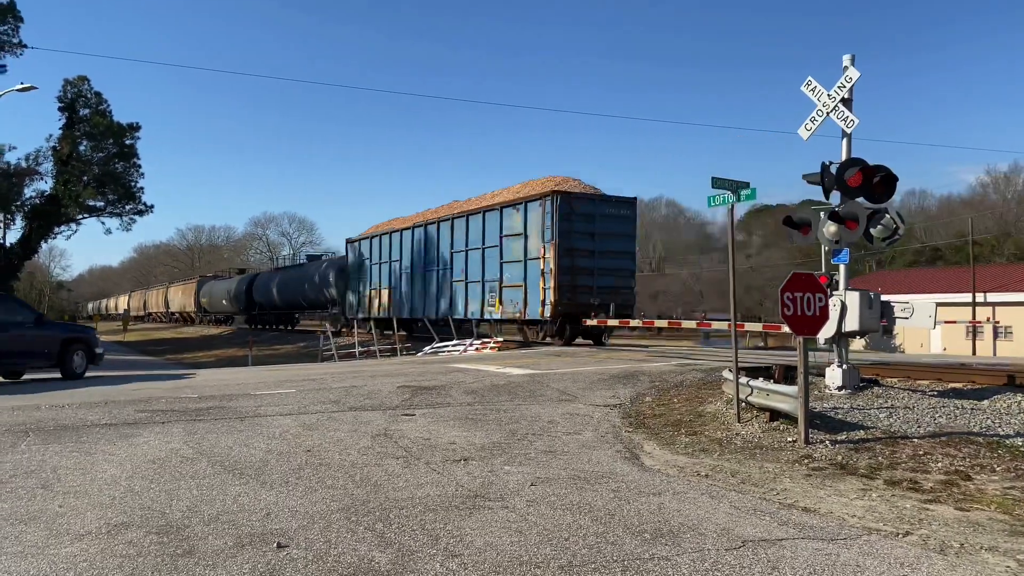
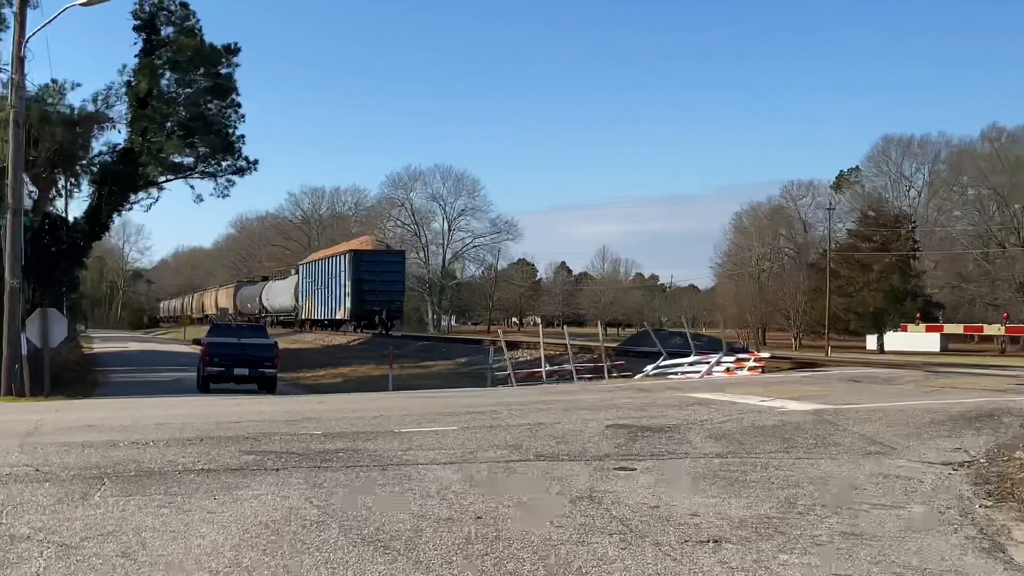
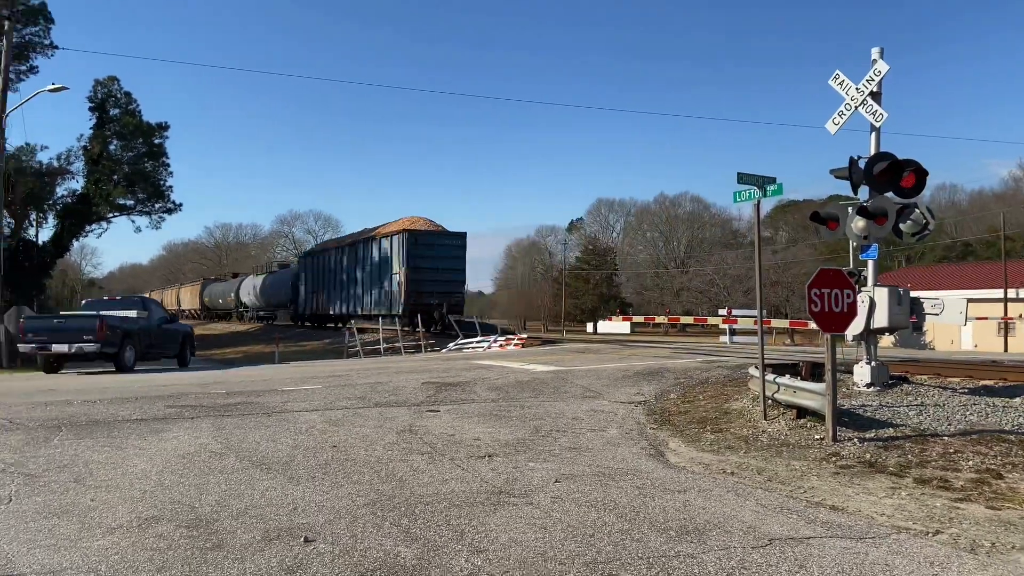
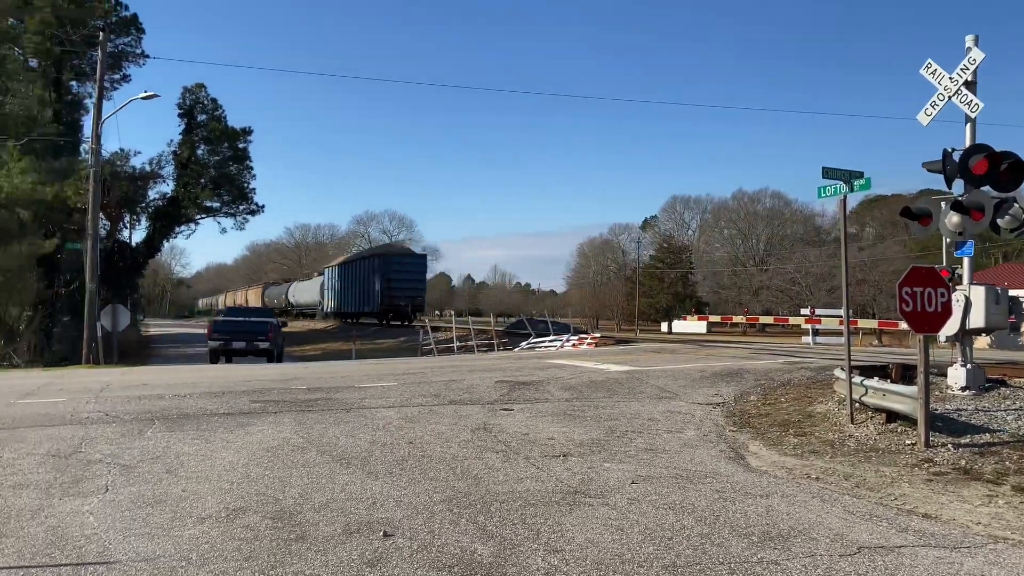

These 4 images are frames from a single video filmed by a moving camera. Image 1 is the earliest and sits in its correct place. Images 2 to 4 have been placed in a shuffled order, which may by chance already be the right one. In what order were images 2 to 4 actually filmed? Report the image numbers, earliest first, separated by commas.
3, 4, 2
